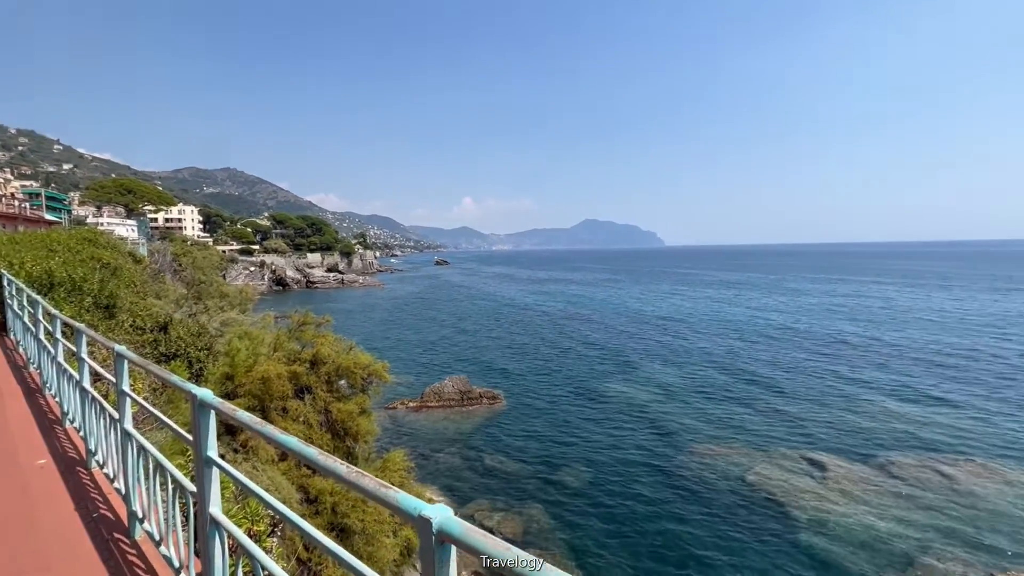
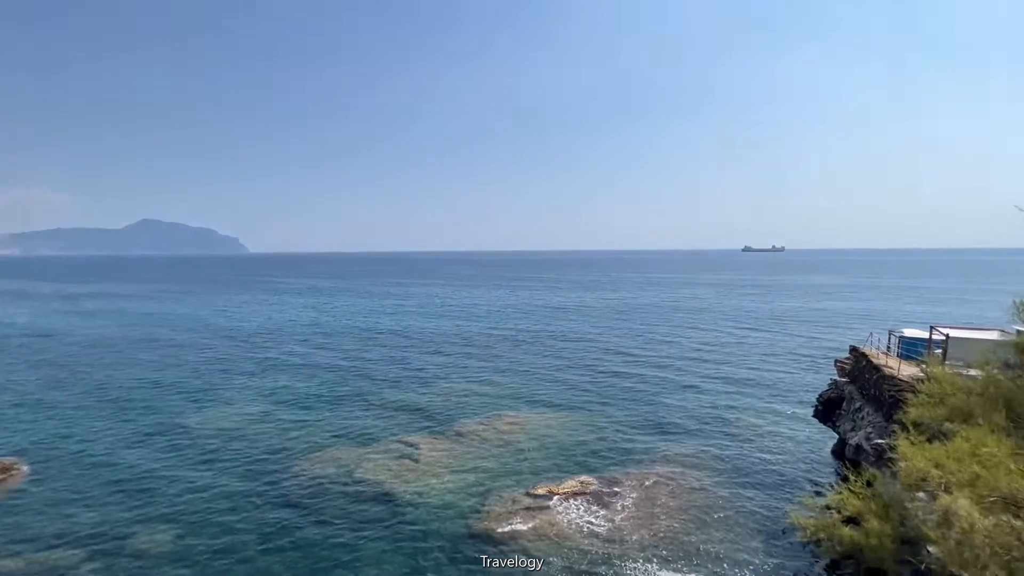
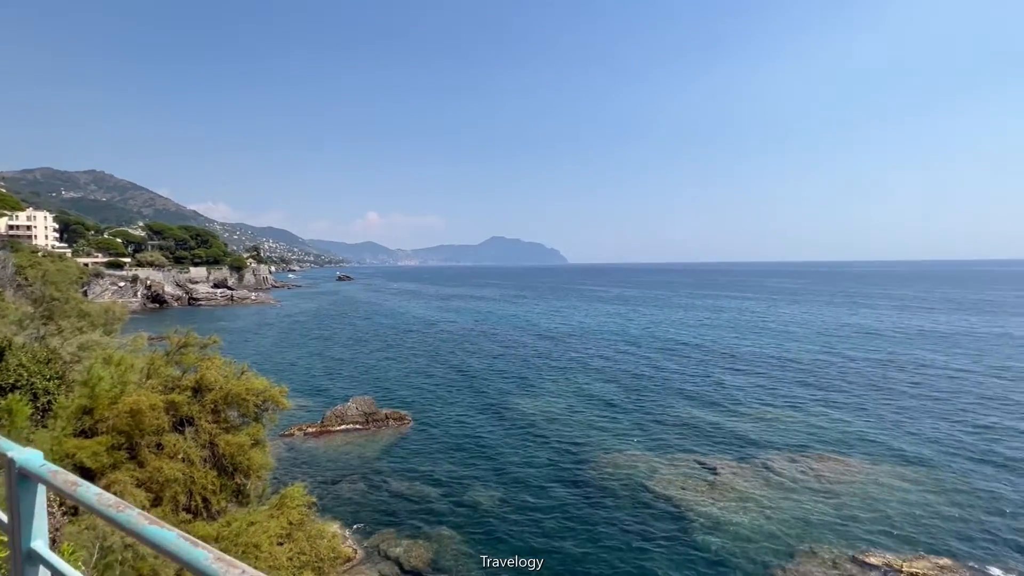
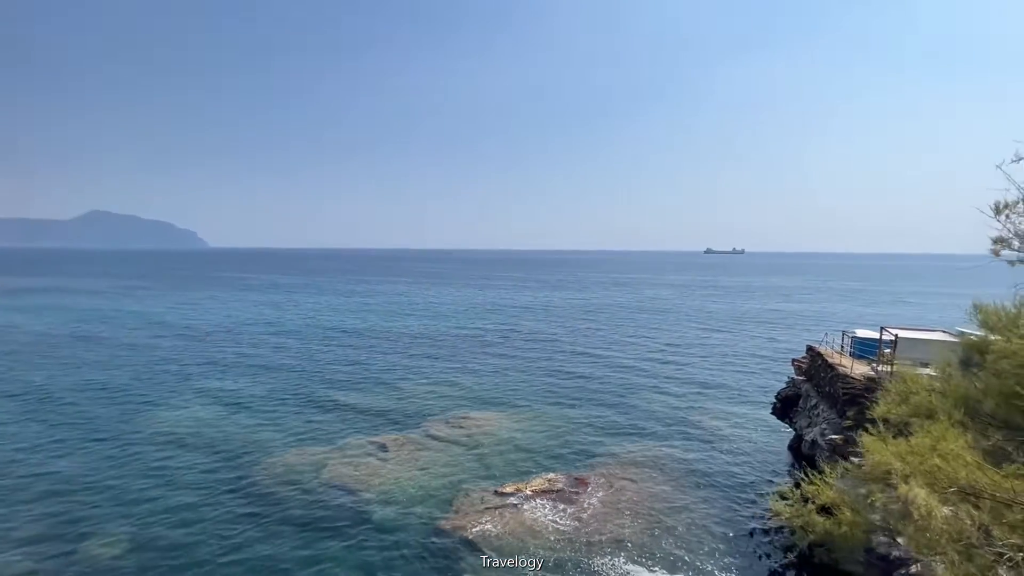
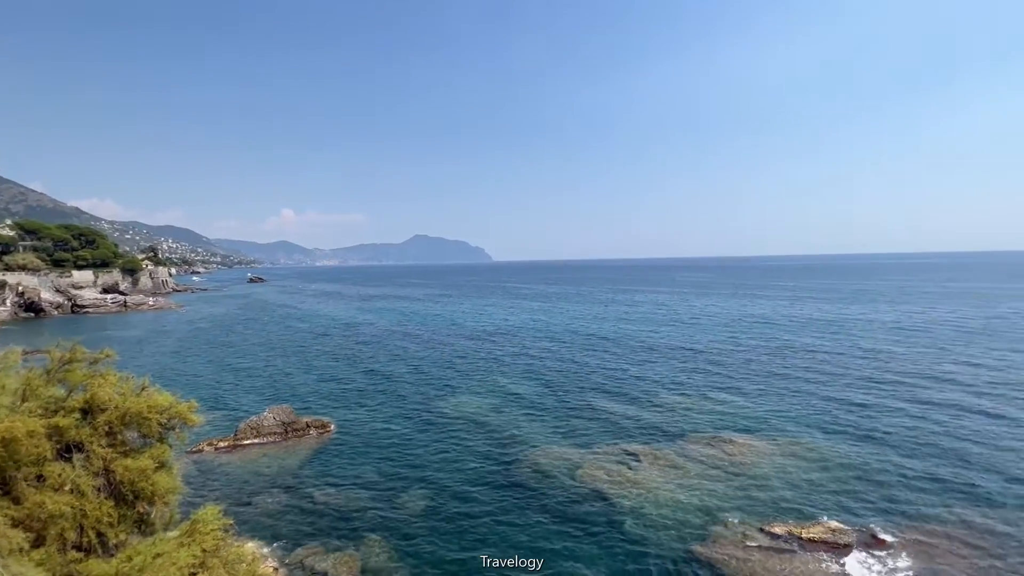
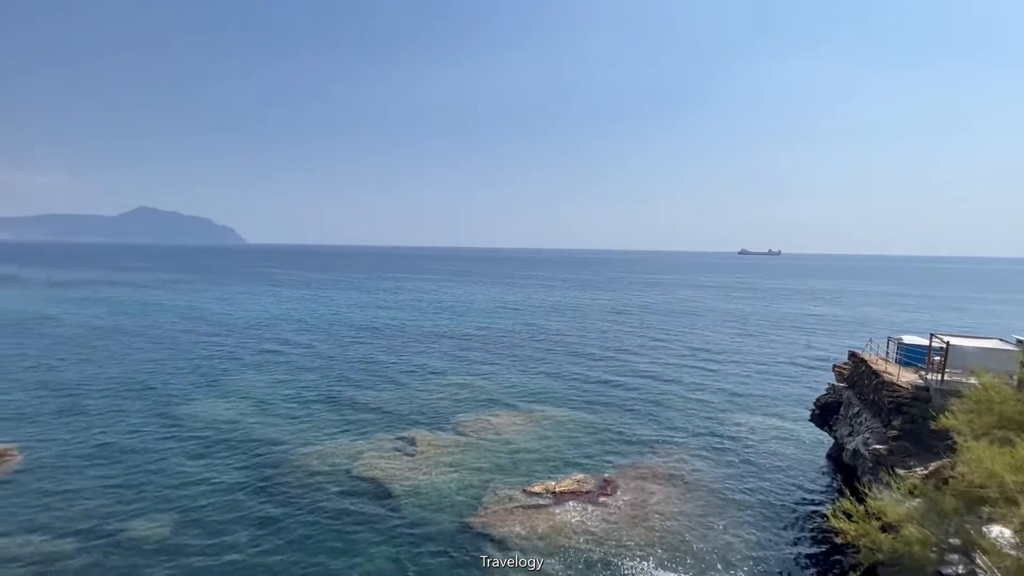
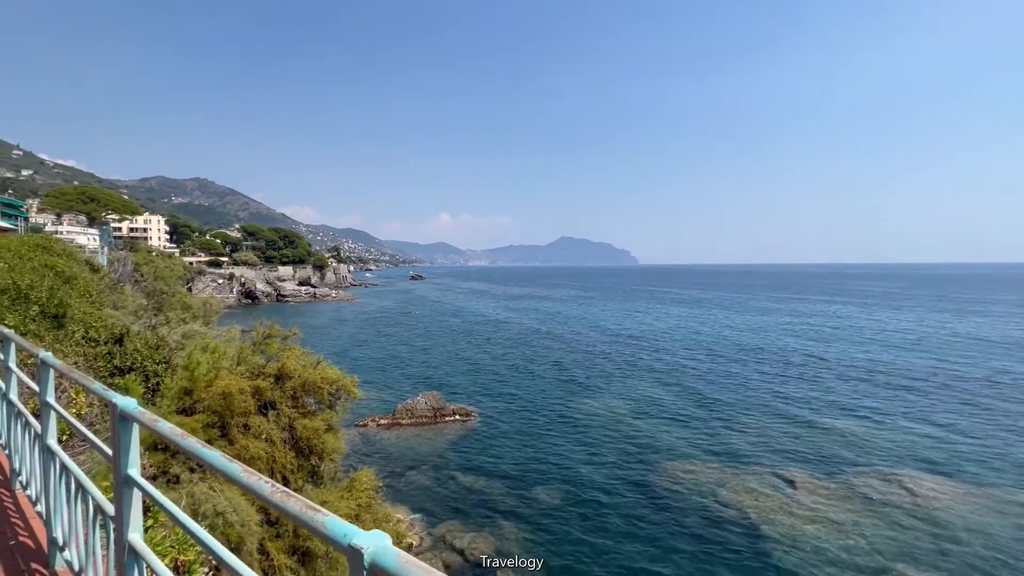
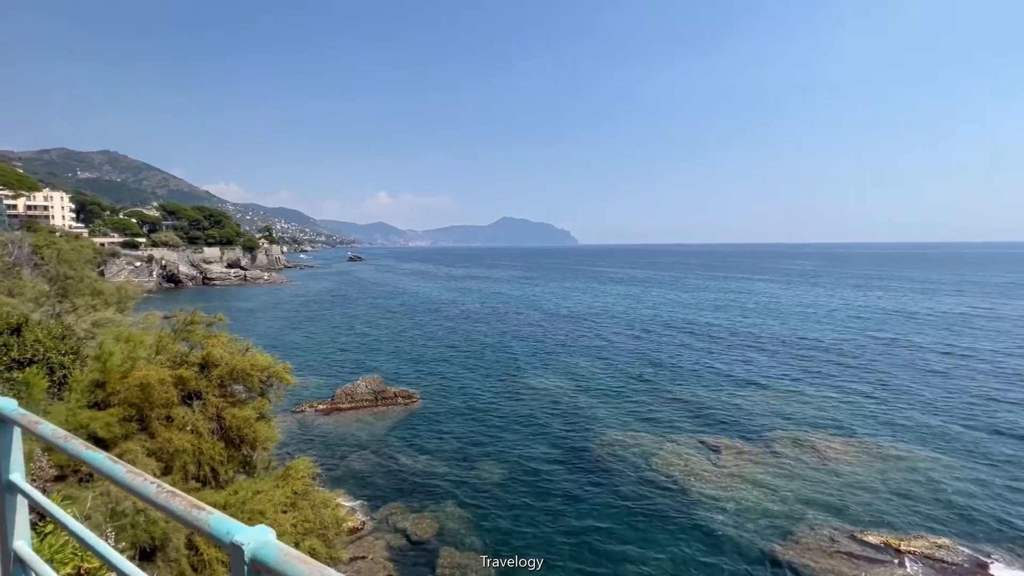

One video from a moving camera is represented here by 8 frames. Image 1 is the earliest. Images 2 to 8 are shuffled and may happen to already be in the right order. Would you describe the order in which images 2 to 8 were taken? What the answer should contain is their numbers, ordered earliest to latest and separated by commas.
8, 7, 3, 5, 2, 4, 6
